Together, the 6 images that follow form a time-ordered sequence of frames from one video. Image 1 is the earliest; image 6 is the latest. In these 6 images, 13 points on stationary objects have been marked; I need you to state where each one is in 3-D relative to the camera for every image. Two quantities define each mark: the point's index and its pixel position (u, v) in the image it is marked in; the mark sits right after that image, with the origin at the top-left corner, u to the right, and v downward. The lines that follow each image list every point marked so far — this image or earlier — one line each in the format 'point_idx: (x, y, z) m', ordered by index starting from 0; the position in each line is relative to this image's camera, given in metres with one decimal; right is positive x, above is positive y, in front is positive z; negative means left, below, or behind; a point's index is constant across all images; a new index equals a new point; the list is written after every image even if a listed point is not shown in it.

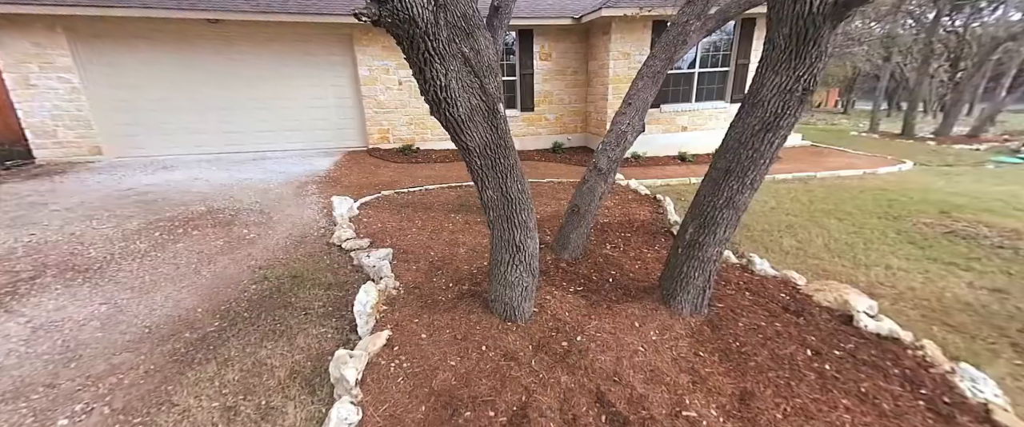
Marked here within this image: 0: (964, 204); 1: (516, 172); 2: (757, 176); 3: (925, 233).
0: (+5.9, +0.1, +4.6) m
1: (0.0, +0.2, +1.8) m
2: (+1.3, +0.2, +1.9) m
3: (+4.4, -0.2, +3.7) m
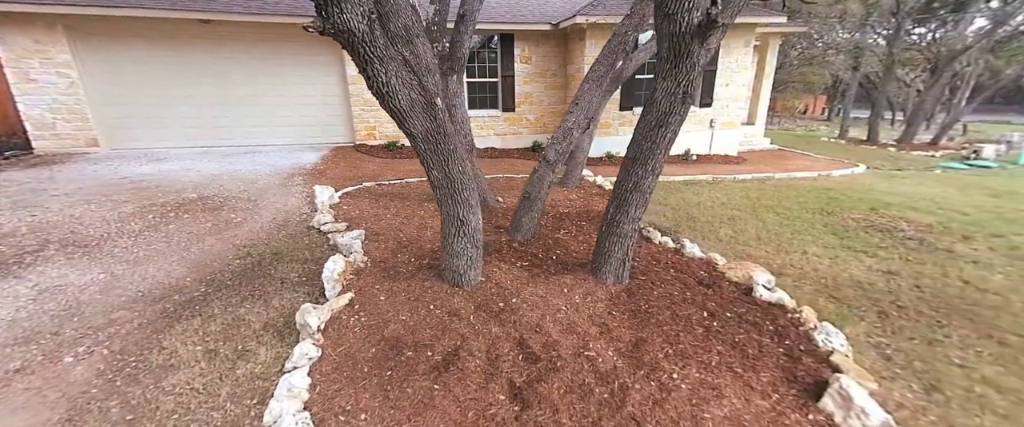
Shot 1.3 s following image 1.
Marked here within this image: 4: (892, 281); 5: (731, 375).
0: (+5.5, +0.2, +5.0) m
1: (-0.3, +0.3, +2.1) m
2: (+0.9, +0.3, +2.3) m
3: (+4.0, -0.2, +4.1) m
4: (+3.2, -0.6, +2.9) m
5: (+1.2, -0.9, +1.9) m
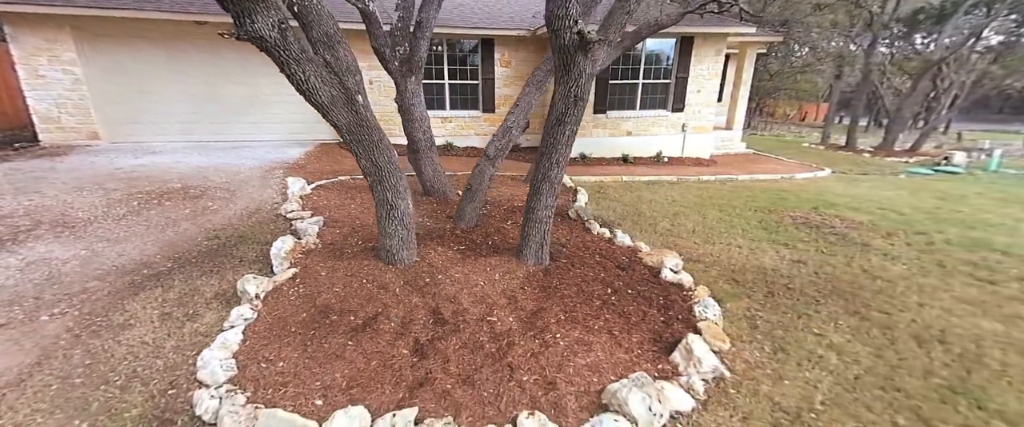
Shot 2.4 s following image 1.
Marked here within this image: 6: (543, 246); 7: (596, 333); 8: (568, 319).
0: (+4.9, +0.2, +5.3) m
1: (-0.9, +0.5, +2.4) m
2: (+0.3, +0.4, +2.6) m
3: (+3.4, -0.1, +4.4) m
4: (+2.6, -0.5, +3.2) m
5: (+0.6, -0.8, +2.2) m
6: (+0.3, -0.3, +2.9) m
7: (+0.5, -0.8, +2.2) m
8: (+0.4, -0.7, +2.3) m
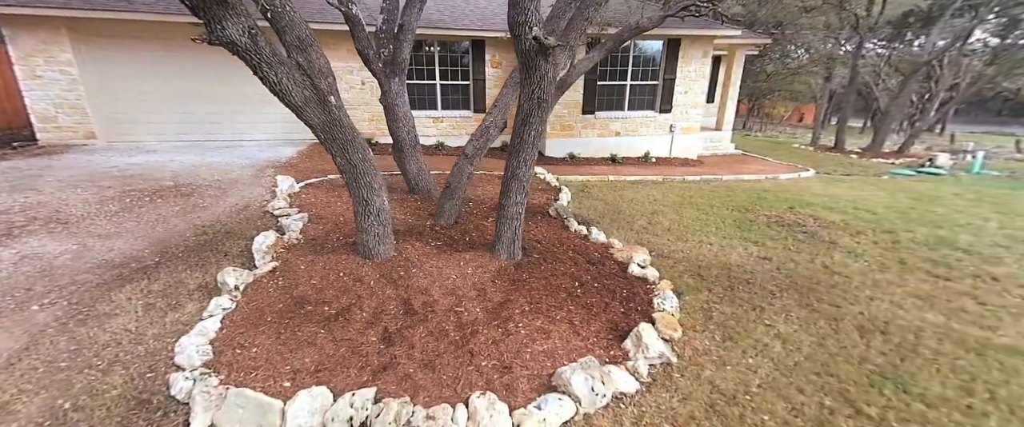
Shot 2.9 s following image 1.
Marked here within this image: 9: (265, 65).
0: (+4.7, +0.2, +5.4) m
1: (-1.1, +0.5, +2.6) m
2: (+0.1, +0.5, +2.7) m
3: (+3.2, -0.1, +4.5) m
4: (+2.4, -0.5, +3.3) m
5: (+0.4, -0.7, +2.3) m
6: (0.0, -0.2, +3.1) m
7: (+0.3, -0.7, +2.3) m
8: (+0.1, -0.7, +2.5) m
9: (-1.4, +0.8, +2.0) m
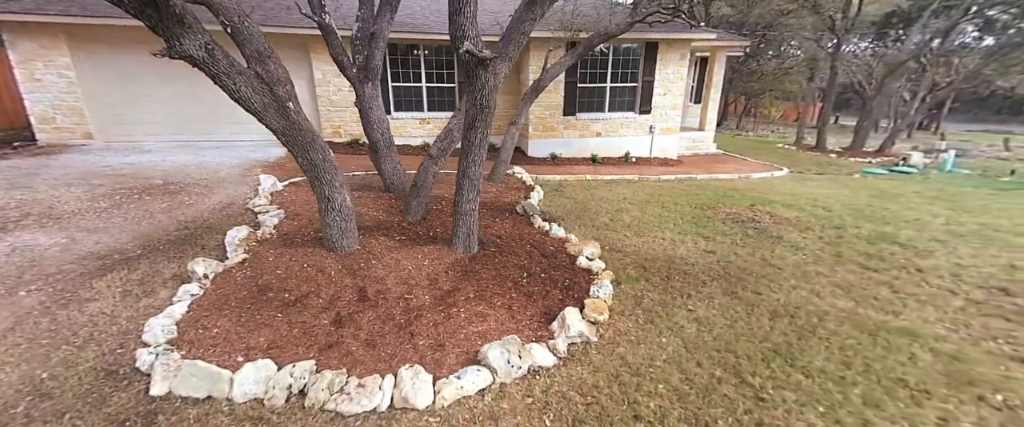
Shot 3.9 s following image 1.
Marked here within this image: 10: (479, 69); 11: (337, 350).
0: (+4.3, +0.2, +5.6) m
1: (-1.6, +0.5, +2.8) m
2: (-0.3, +0.5, +2.9) m
3: (+2.7, -0.1, +4.7) m
4: (+2.0, -0.4, +3.6) m
5: (-0.1, -0.7, +2.6) m
6: (-0.4, -0.2, +3.3) m
7: (-0.1, -0.7, +2.6) m
8: (-0.3, -0.6, +2.7) m
9: (-1.8, +0.9, +2.2) m
10: (-0.2, +1.1, +2.5) m
11: (-1.1, -0.8, +2.1) m
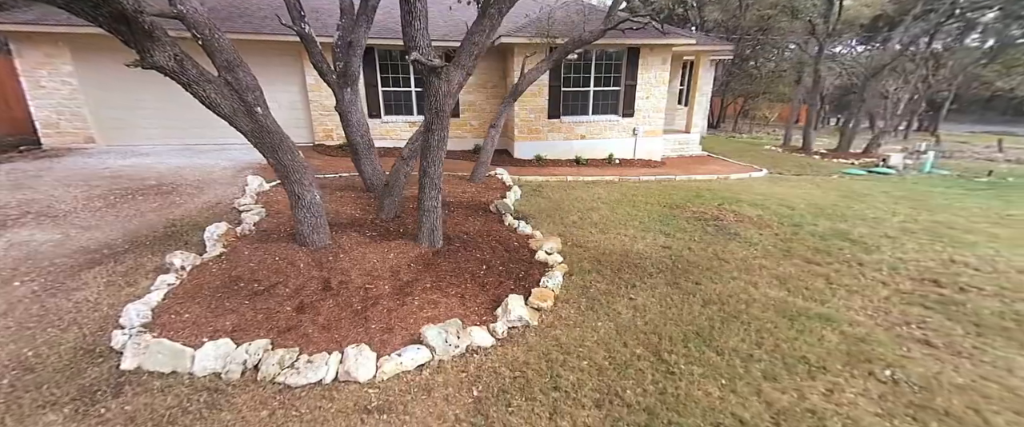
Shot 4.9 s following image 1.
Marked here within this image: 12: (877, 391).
0: (+3.9, +0.2, +5.8) m
1: (-1.9, +0.6, +3.0) m
2: (-0.7, +0.5, +3.1) m
3: (+2.4, 0.0, +4.9) m
4: (+1.6, -0.4, +3.8) m
5: (-0.4, -0.7, +2.8) m
6: (-0.8, -0.2, +3.5) m
7: (-0.5, -0.7, +2.8) m
8: (-0.7, -0.6, +2.9) m
9: (-2.2, +0.9, +2.4) m
10: (-0.6, +1.1, +2.7) m
11: (-1.5, -0.8, +2.3) m
12: (+2.0, -1.0, +1.9) m
